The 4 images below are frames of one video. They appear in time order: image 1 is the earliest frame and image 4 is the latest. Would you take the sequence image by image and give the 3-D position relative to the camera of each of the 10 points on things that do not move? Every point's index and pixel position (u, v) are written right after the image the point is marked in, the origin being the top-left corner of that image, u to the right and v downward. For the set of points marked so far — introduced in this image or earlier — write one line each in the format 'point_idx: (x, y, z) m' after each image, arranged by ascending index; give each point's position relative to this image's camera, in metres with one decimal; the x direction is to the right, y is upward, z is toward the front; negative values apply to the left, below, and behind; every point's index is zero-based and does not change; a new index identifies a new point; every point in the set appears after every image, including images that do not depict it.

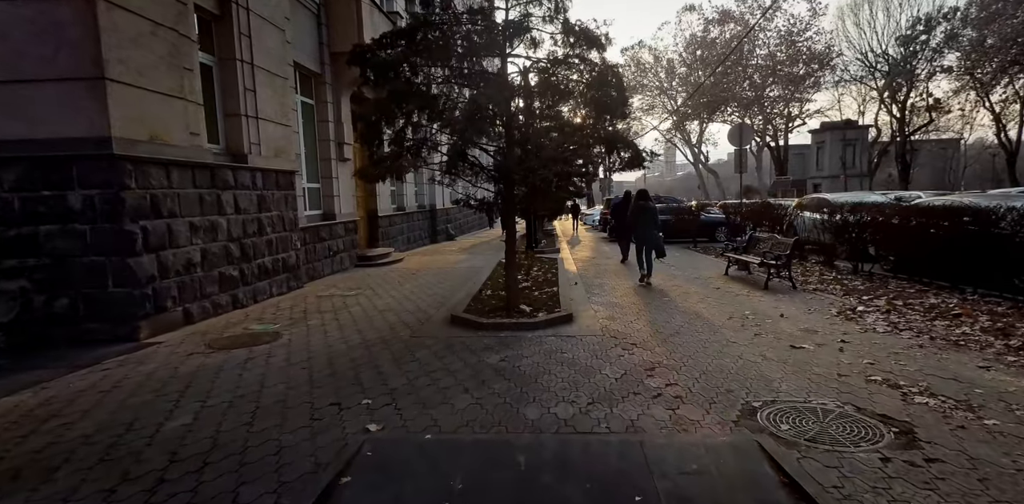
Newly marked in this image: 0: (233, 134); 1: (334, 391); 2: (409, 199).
0: (-4.5, +1.9, +7.6) m
1: (-1.5, -1.2, +3.9) m
2: (-3.7, +1.9, +17.2) m
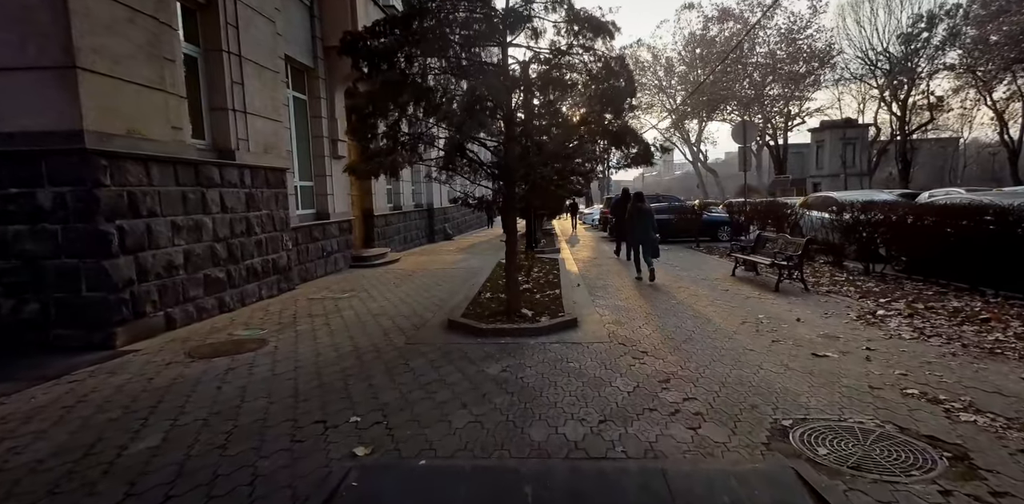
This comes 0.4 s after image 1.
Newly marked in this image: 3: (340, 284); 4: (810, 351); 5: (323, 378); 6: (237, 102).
0: (-4.5, +1.9, +7.3) m
1: (-1.5, -1.2, +3.6) m
2: (-3.8, +1.9, +16.8) m
3: (-3.4, -0.6, +9.5) m
4: (+2.9, -1.0, +4.6) m
5: (-1.7, -1.1, +4.2) m
6: (-4.4, +2.4, +7.5) m
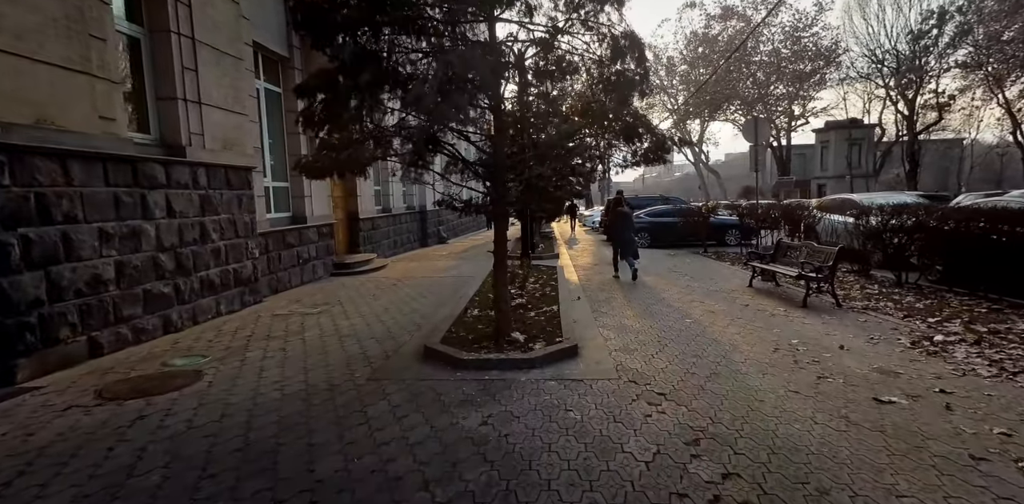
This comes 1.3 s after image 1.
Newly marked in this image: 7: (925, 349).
0: (-4.6, +1.8, +6.4) m
1: (-1.6, -1.3, +2.7) m
2: (-3.9, +1.8, +15.9) m
3: (-3.6, -0.8, +8.6) m
4: (+2.8, -1.1, +3.7) m
5: (-1.8, -1.3, +3.3) m
6: (-4.5, +2.2, +6.6) m
7: (+4.0, -0.9, +4.6) m
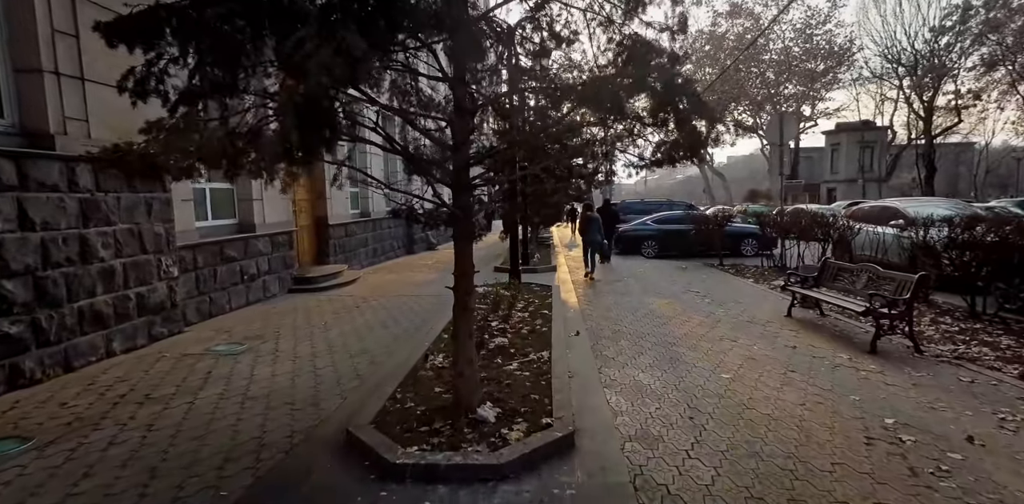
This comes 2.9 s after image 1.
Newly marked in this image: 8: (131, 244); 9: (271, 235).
0: (-4.9, +1.5, +4.8) m
1: (-1.8, -1.6, +1.1) m
2: (-4.1, +1.5, +14.3) m
3: (-3.8, -1.0, +7.0) m
4: (+2.5, -1.4, +2.1) m
5: (-2.1, -1.5, +1.7) m
6: (-4.7, +2.0, +5.0) m
7: (+3.8, -1.2, +3.0) m
8: (-4.6, +0.1, +5.7) m
9: (-4.5, +0.3, +8.9) m
